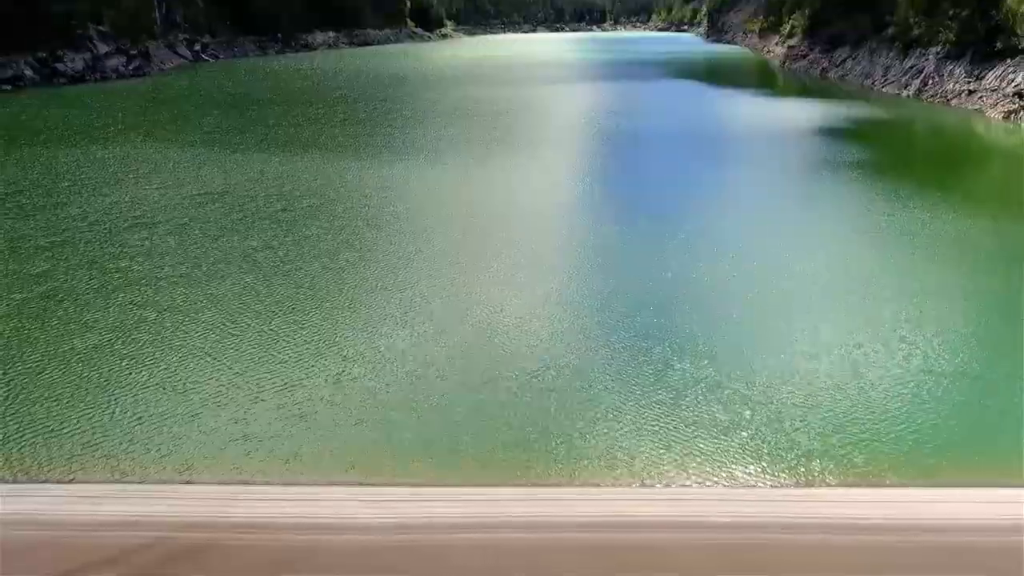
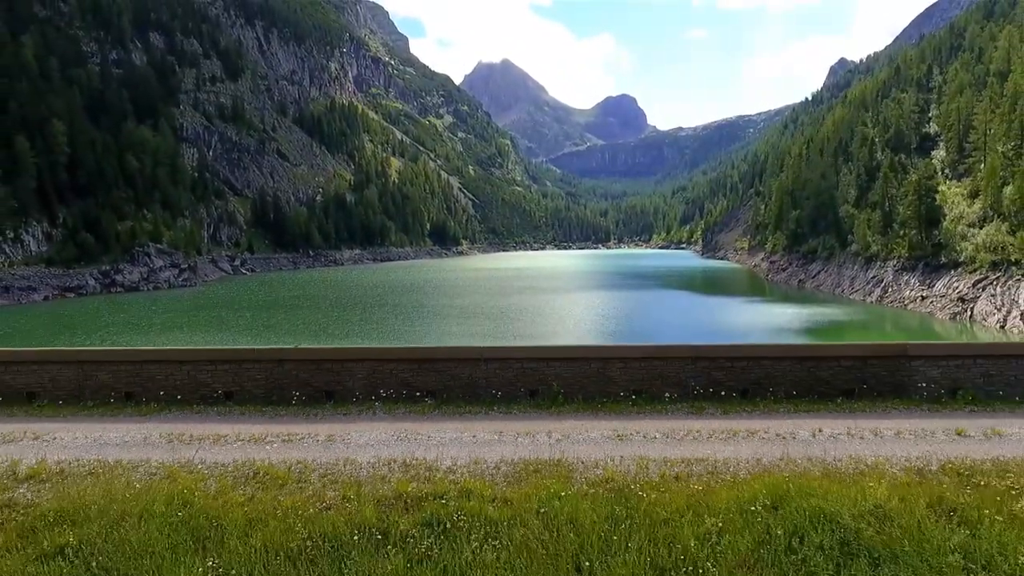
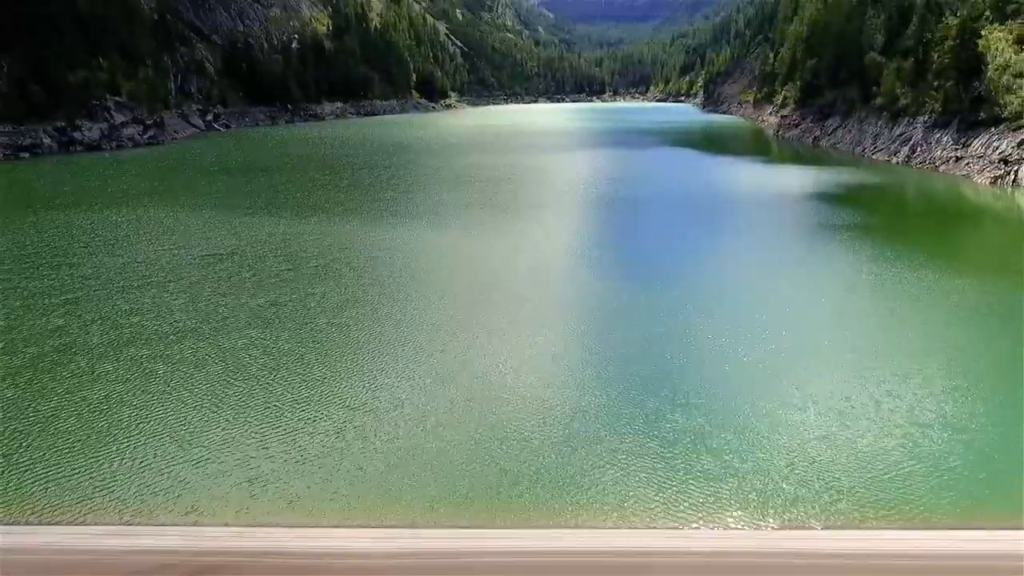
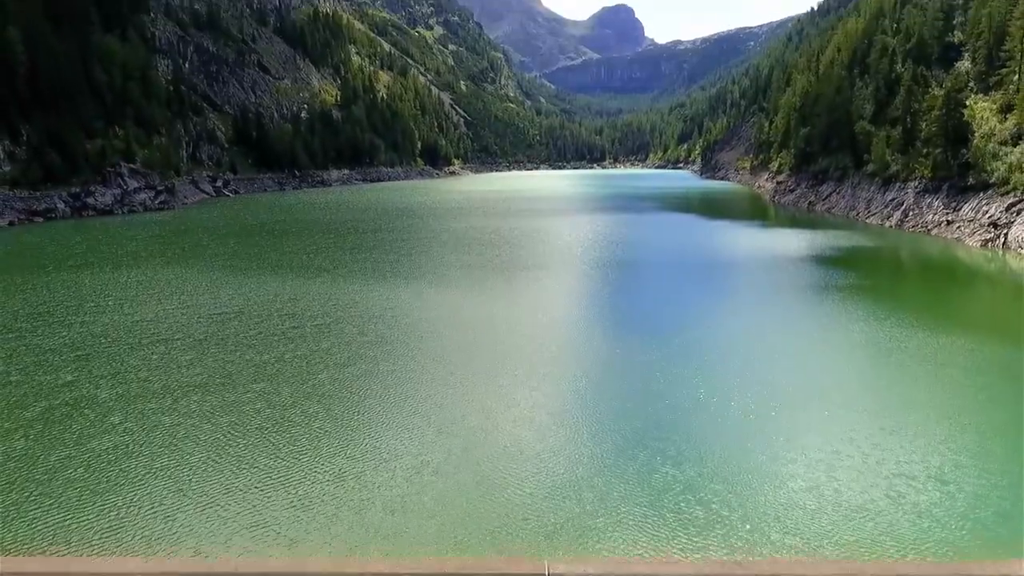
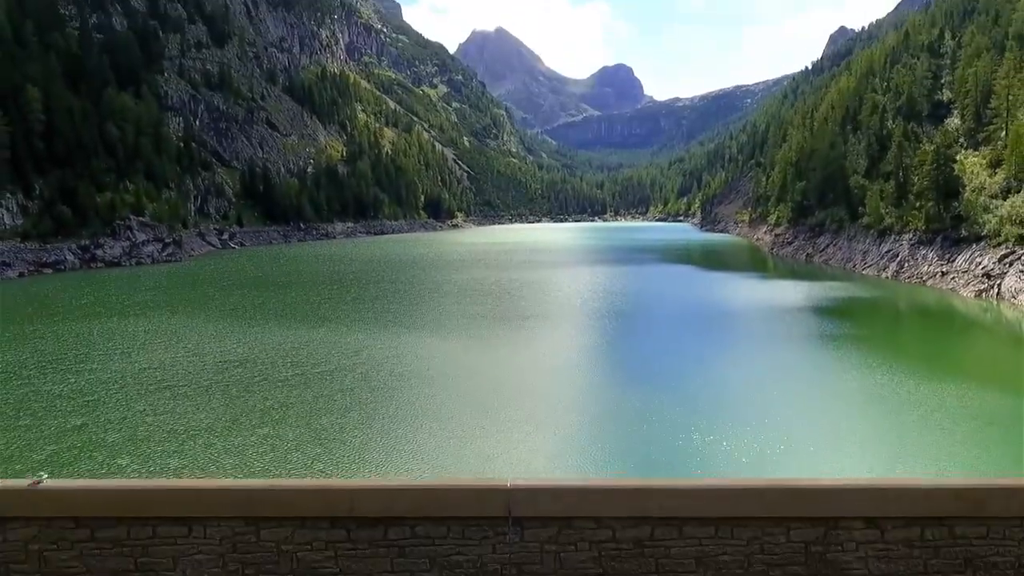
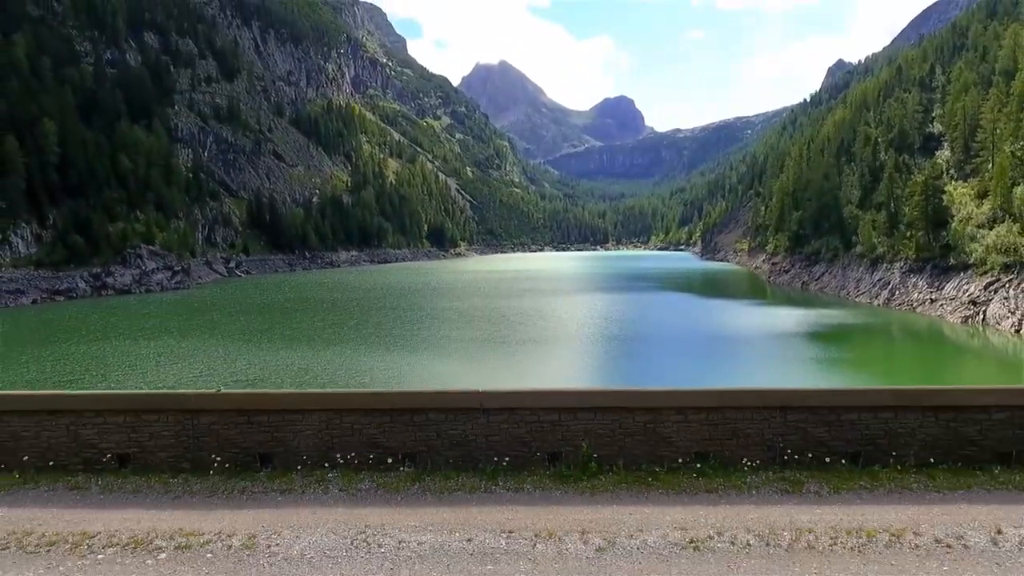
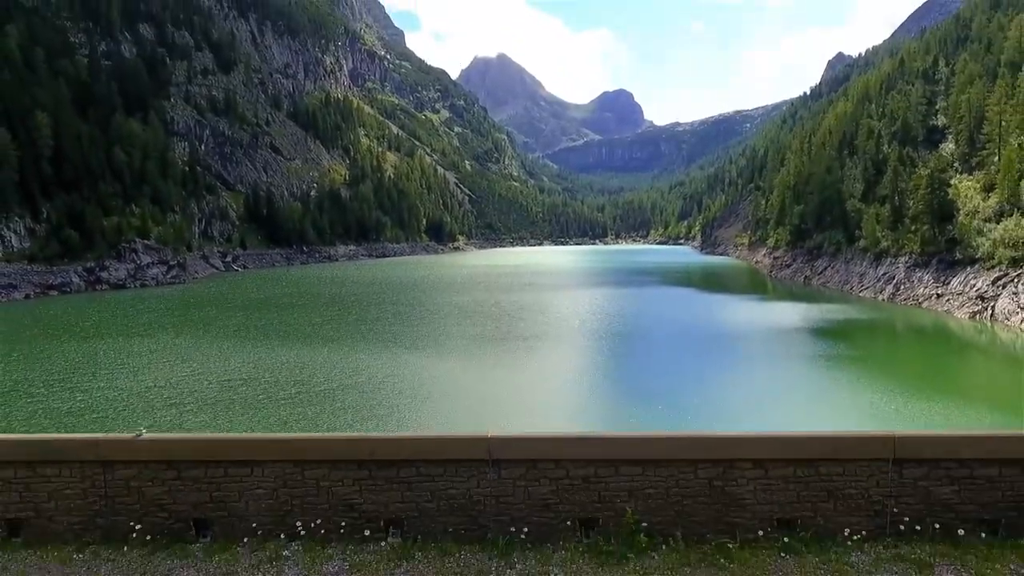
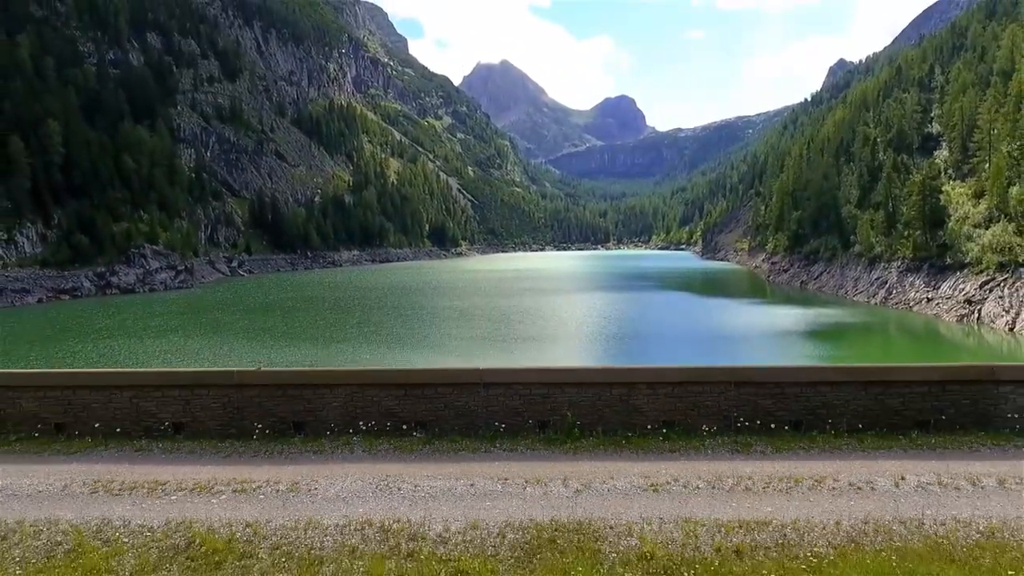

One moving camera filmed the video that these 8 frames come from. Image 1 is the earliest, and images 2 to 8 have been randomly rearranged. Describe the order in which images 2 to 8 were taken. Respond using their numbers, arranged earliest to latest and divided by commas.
3, 4, 5, 7, 6, 8, 2
